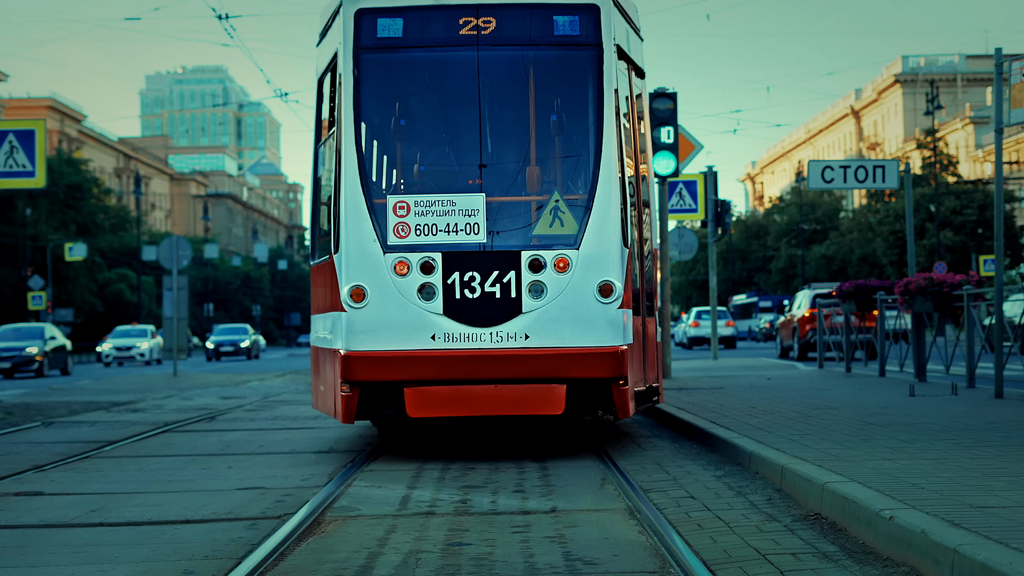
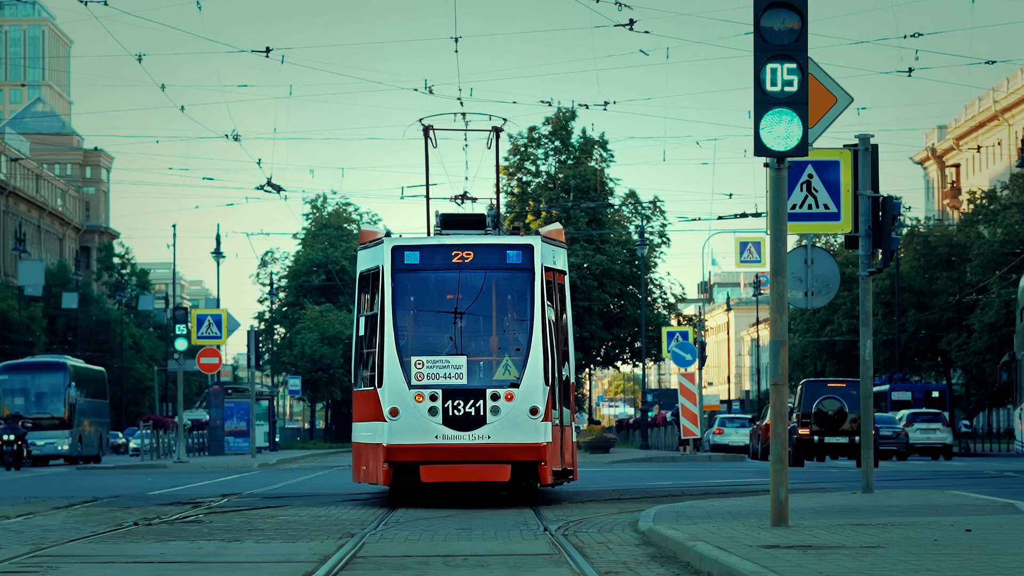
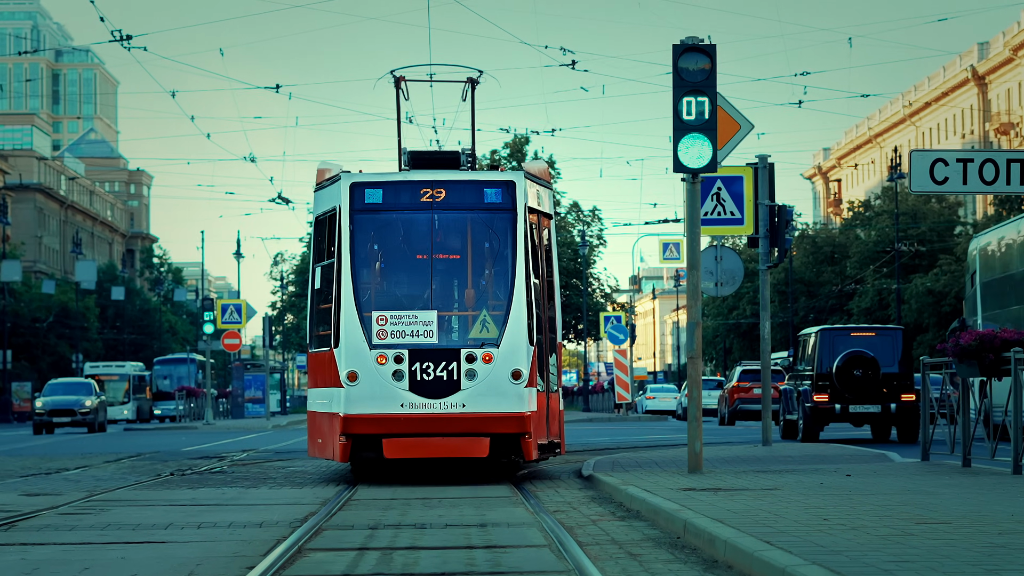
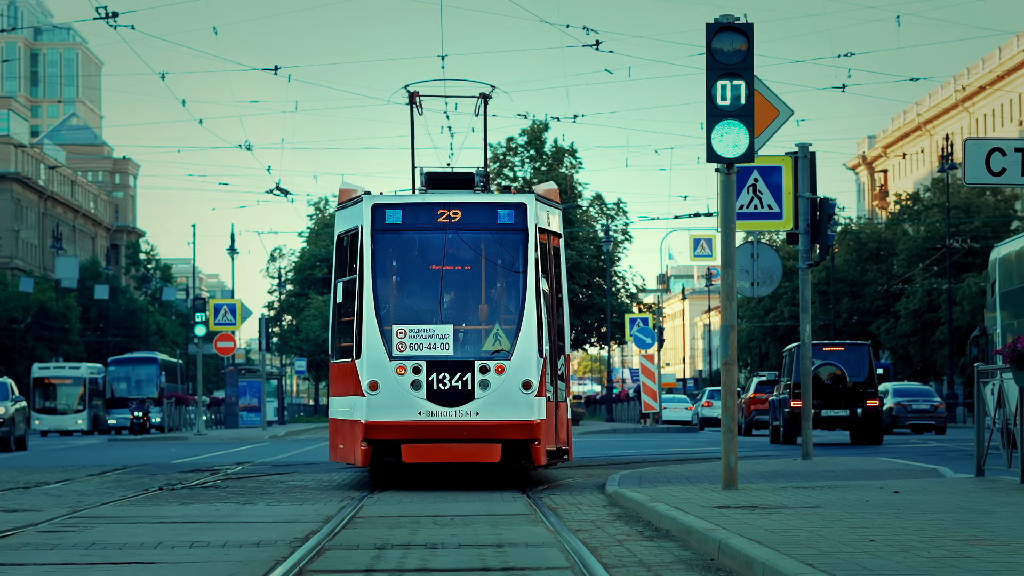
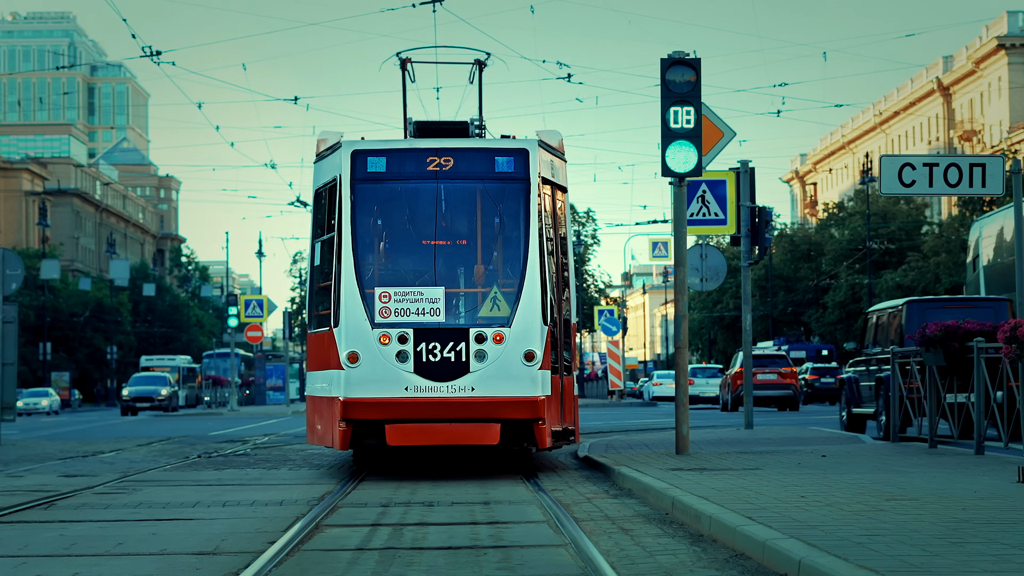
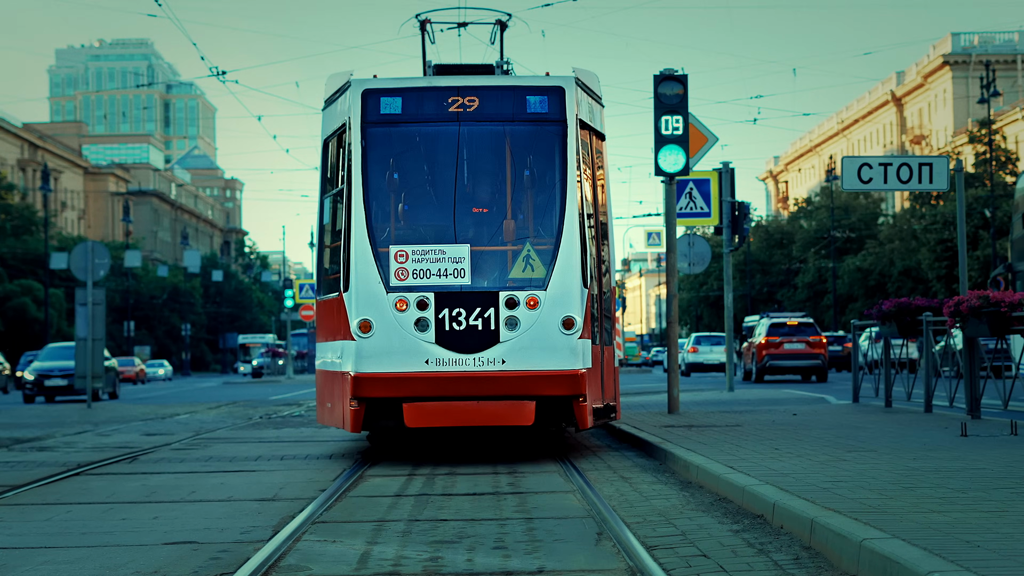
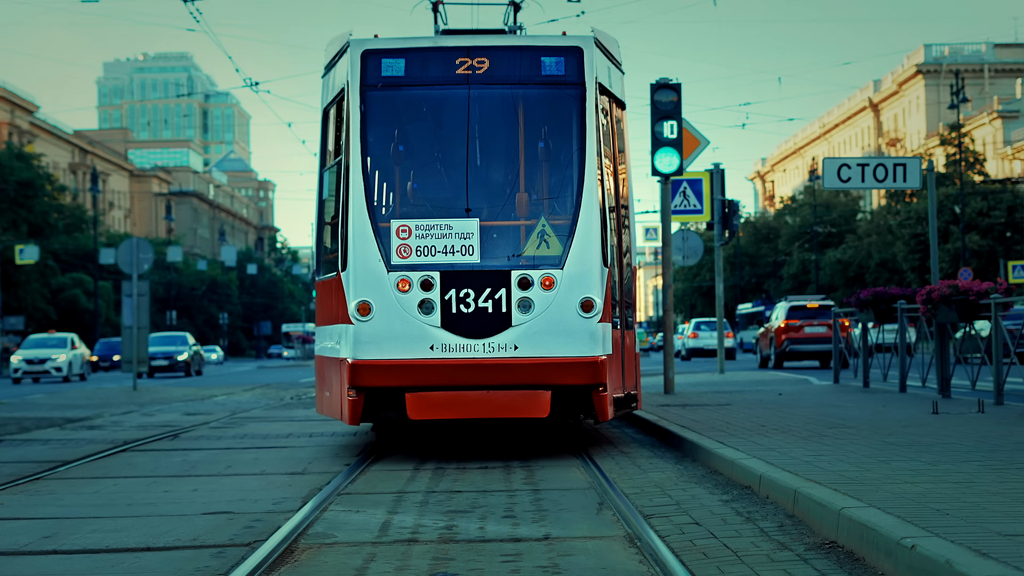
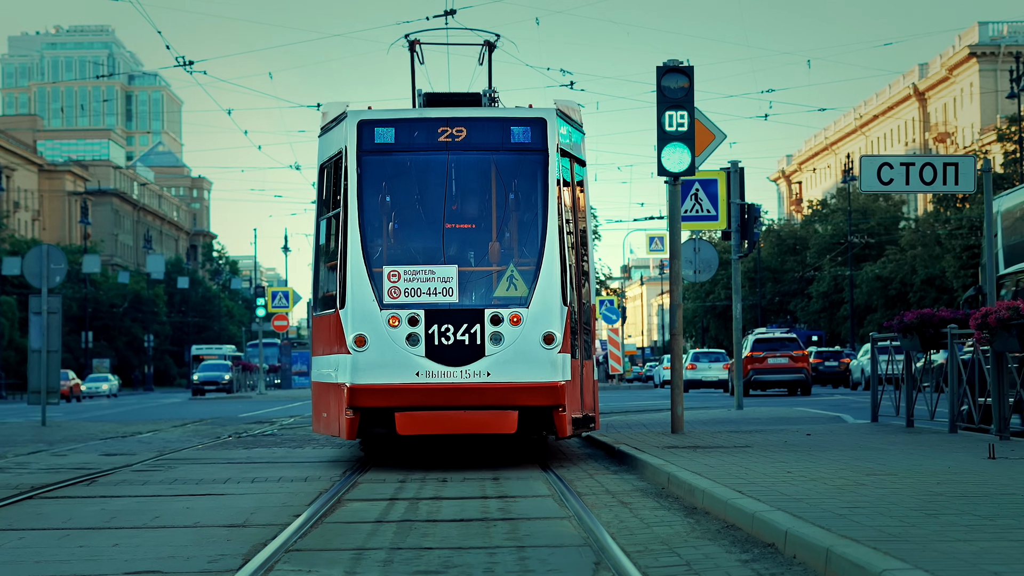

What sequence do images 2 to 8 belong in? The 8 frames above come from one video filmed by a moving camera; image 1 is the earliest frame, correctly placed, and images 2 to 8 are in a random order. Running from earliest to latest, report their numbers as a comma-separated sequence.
7, 6, 8, 5, 3, 4, 2
